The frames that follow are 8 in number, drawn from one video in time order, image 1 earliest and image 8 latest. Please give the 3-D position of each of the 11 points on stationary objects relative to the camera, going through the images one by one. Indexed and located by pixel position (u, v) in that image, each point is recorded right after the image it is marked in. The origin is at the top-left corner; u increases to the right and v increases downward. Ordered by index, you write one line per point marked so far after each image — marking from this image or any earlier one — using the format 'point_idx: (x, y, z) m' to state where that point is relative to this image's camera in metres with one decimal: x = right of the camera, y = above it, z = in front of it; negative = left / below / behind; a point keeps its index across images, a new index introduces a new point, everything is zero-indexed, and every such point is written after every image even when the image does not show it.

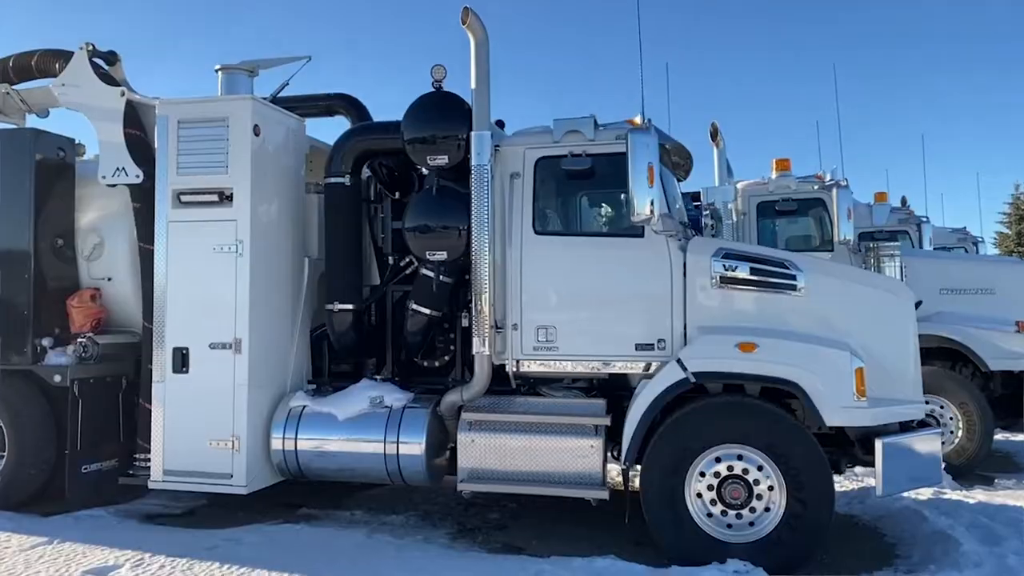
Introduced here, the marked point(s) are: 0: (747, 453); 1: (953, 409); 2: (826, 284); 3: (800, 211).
0: (+1.3, -0.9, +4.8) m
1: (+3.9, -1.1, +7.6) m
2: (+1.9, 0.0, +5.1) m
3: (+2.8, +0.7, +8.2) m
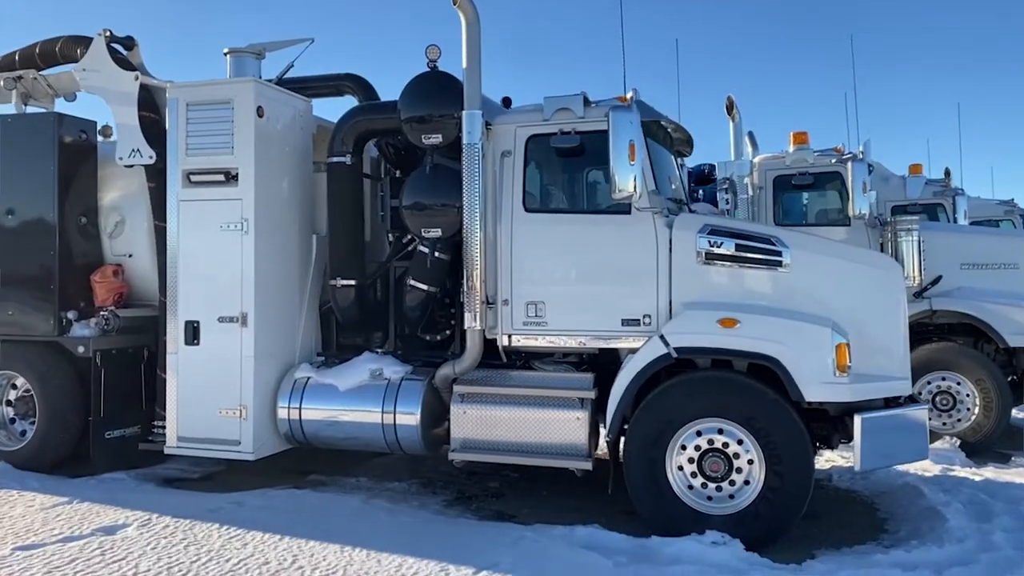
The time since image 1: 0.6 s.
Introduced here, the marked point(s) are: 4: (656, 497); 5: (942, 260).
0: (+1.2, -0.8, +4.8) m
1: (+4.0, -0.9, +7.5) m
2: (+1.8, +0.2, +5.0) m
3: (+2.9, +1.0, +8.1) m
4: (+0.8, -1.2, +4.9) m
5: (+4.0, +0.3, +7.9) m
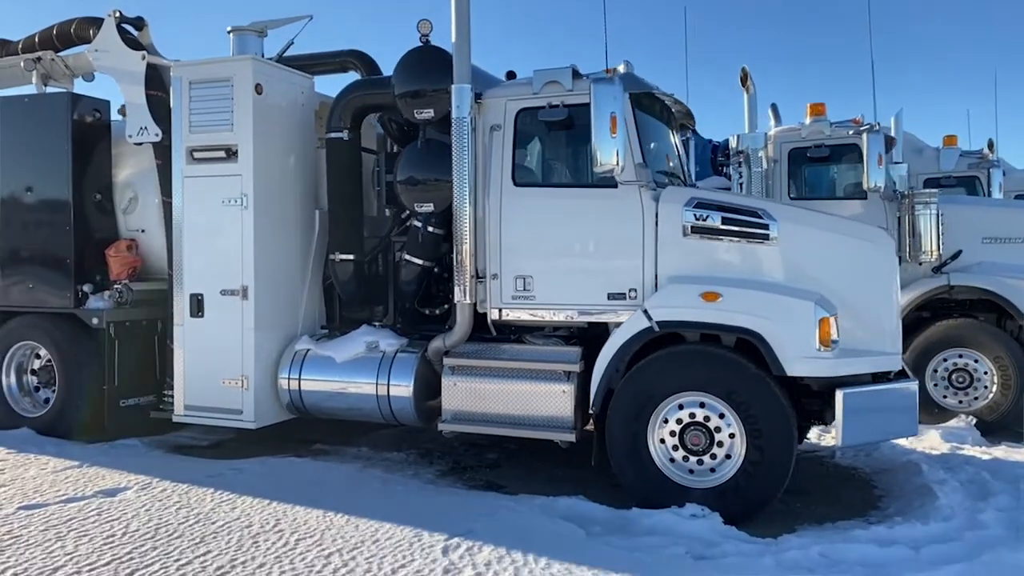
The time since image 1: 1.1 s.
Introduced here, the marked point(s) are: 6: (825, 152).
0: (+1.1, -0.6, +4.8) m
1: (+4.1, -0.6, +7.3) m
2: (+1.7, +0.3, +5.0) m
3: (+3.0, +1.2, +8.0) m
4: (+0.7, -1.1, +4.9) m
5: (+4.1, +0.5, +7.6) m
6: (+2.9, +1.3, +7.9) m
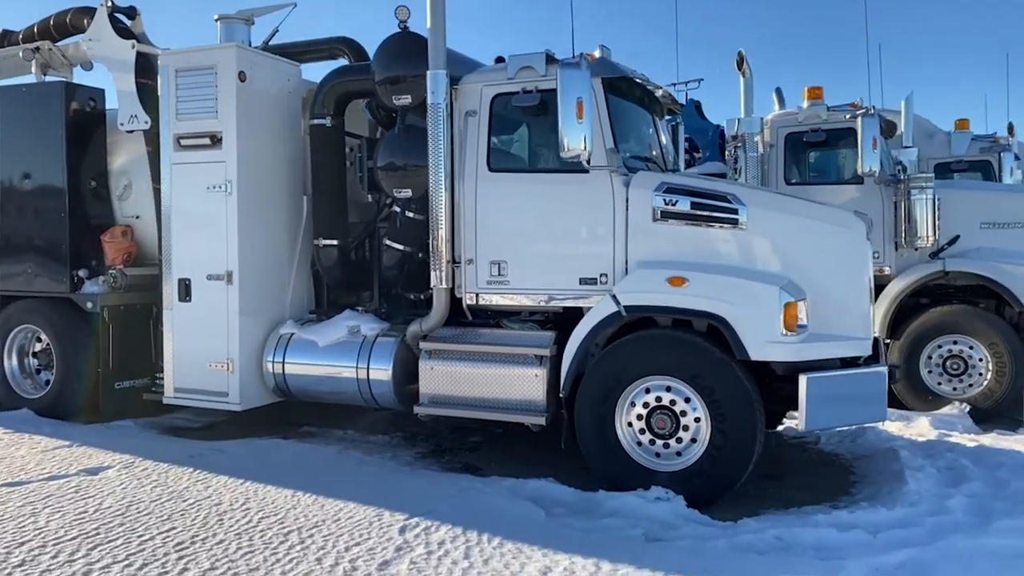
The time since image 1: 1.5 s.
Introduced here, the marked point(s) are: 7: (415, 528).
0: (+0.9, -0.6, +4.8) m
1: (+4.0, -0.5, +7.2) m
2: (+1.5, +0.4, +4.9) m
3: (+3.0, +1.4, +7.9) m
4: (+0.5, -1.0, +5.0) m
5: (+4.0, +0.6, +7.5) m
6: (+2.9, +1.4, +7.9) m
7: (-0.5, -1.2, +4.2) m
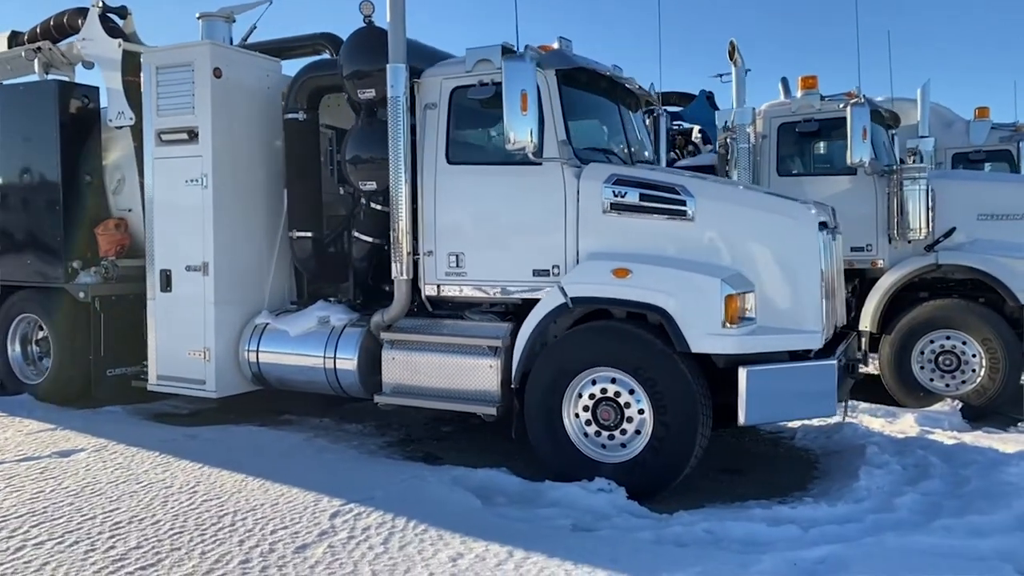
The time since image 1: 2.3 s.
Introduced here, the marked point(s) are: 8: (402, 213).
0: (+0.6, -0.5, +4.8) m
1: (+3.8, -0.5, +7.0) m
2: (+1.2, +0.5, +4.9) m
3: (+2.8, +1.4, +7.7) m
4: (+0.2, -0.9, +5.0) m
5: (+3.8, +0.7, +7.3) m
6: (+2.7, +1.5, +7.7) m
7: (-0.8, -1.1, +4.3) m
8: (-0.7, +0.5, +5.5) m
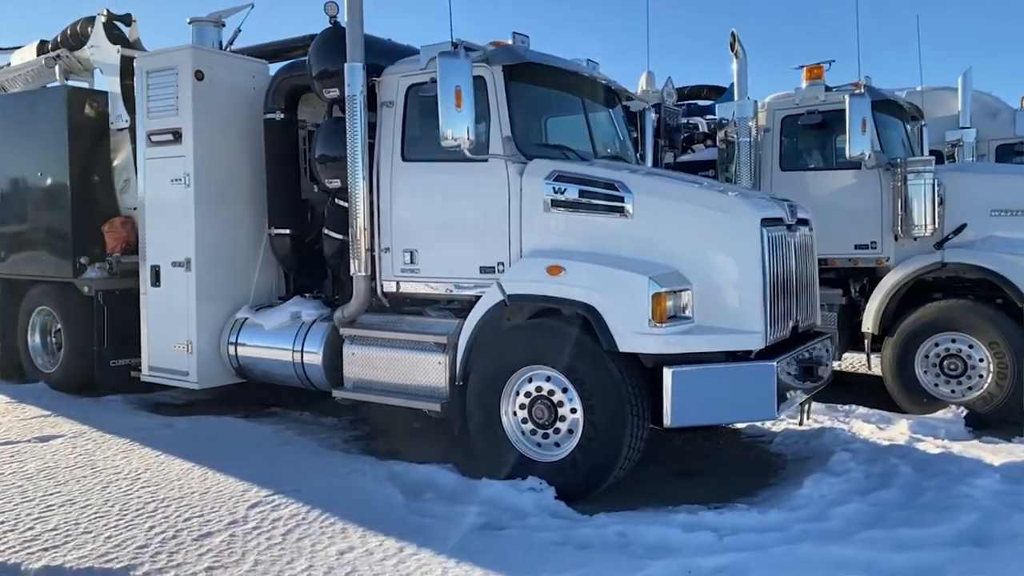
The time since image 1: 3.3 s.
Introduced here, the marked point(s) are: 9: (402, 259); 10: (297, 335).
0: (+0.2, -0.5, +4.8) m
1: (+3.6, -0.5, +6.6) m
2: (+0.8, +0.5, +4.8) m
3: (+2.8, +1.4, +7.4) m
4: (-0.1, -0.9, +5.0) m
5: (+3.7, +0.7, +6.9) m
6: (+2.7, +1.5, +7.4) m
7: (-1.3, -1.1, +4.4) m
8: (-1.0, +0.5, +5.6) m
9: (-0.7, +0.2, +5.6) m
10: (-1.5, -0.3, +6.1) m
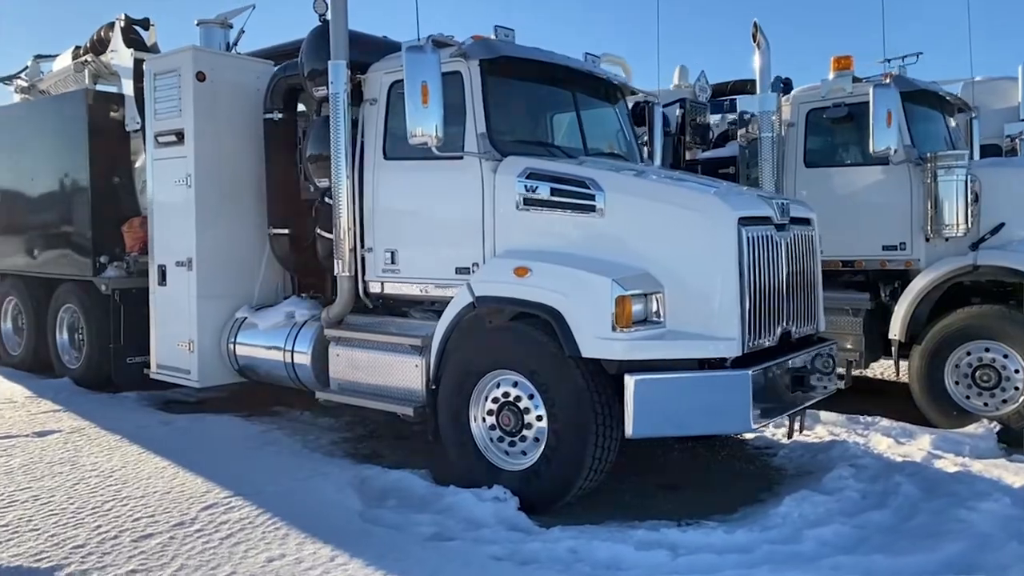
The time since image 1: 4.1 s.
0: (0.0, -0.5, +4.6) m
1: (+3.6, -0.5, +6.0) m
2: (+0.6, +0.4, +4.5) m
3: (+2.8, +1.4, +6.9) m
4: (-0.3, -0.9, +4.8) m
5: (+3.7, +0.6, +6.3) m
6: (+2.7, +1.5, +7.0) m
7: (-1.5, -1.1, +4.4) m
8: (-1.1, +0.5, +5.5) m
9: (-0.8, +0.2, +5.5) m
10: (-1.6, -0.3, +6.1) m
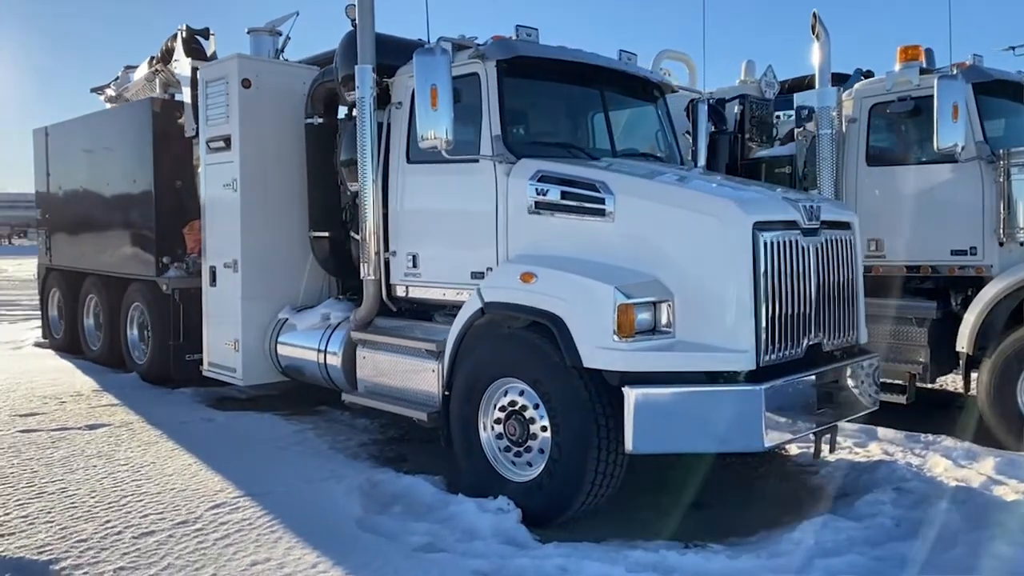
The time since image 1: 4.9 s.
0: (+0.1, -0.5, +4.4) m
1: (+3.8, -0.6, +5.4) m
2: (+0.7, +0.4, +4.3) m
3: (+3.1, +1.3, +6.4) m
4: (-0.2, -0.9, +4.7) m
5: (+4.0, +0.6, +5.7) m
6: (+3.1, +1.4, +6.5) m
7: (-1.5, -1.1, +4.4) m
8: (-0.9, +0.5, +5.6) m
9: (-0.7, +0.2, +5.5) m
10: (-1.4, -0.4, +6.2) m
